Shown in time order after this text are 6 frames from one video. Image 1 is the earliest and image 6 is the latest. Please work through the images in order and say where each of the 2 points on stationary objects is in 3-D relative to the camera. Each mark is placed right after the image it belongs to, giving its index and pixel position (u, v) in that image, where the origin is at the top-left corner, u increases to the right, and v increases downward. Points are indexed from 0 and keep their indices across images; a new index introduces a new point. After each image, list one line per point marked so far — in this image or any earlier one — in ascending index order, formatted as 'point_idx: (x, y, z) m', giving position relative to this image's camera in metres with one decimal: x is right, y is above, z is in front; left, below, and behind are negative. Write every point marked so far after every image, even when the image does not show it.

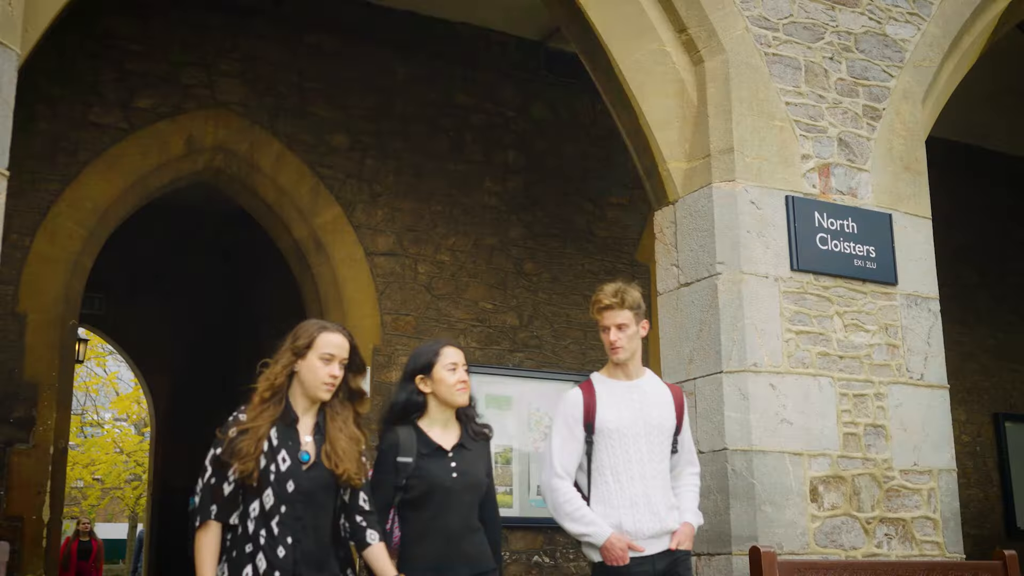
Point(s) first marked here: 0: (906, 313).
0: (+1.6, -0.1, +4.7) m
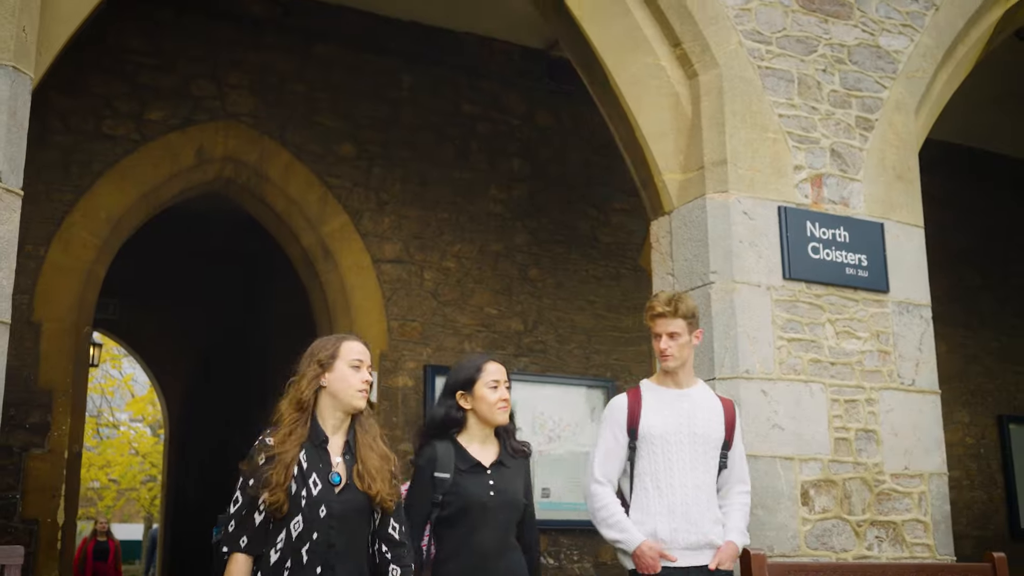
0: (+1.6, -0.1, +4.8) m
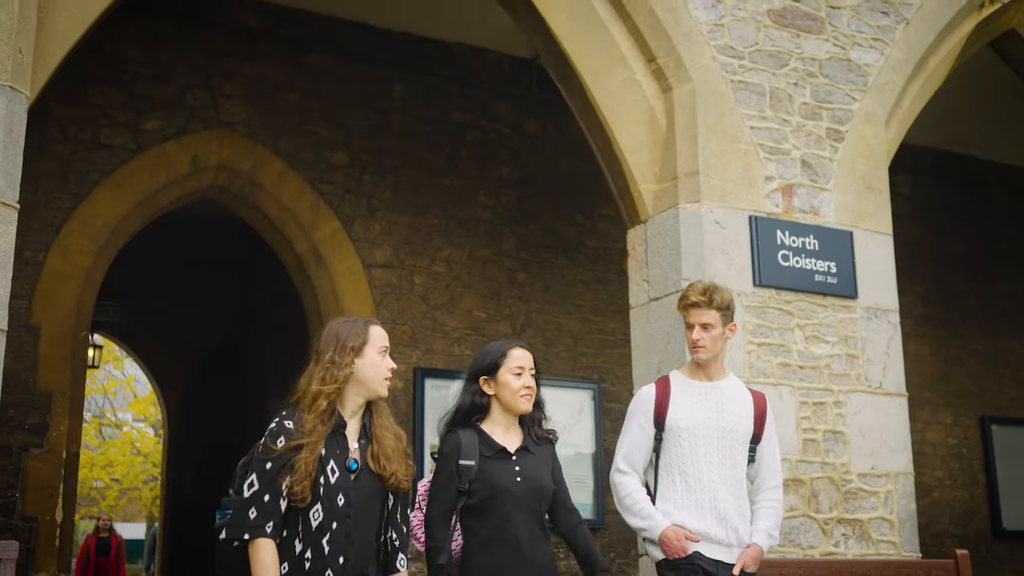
0: (+1.5, -0.2, +5.0) m
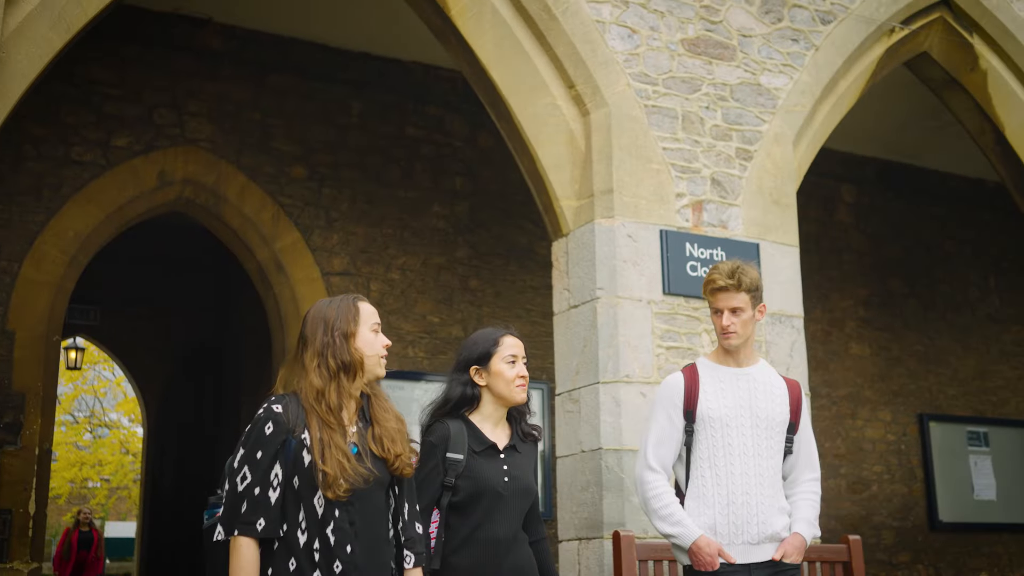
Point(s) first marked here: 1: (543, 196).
0: (+1.2, -0.2, +5.4) m
1: (+0.1, +0.4, +5.4) m
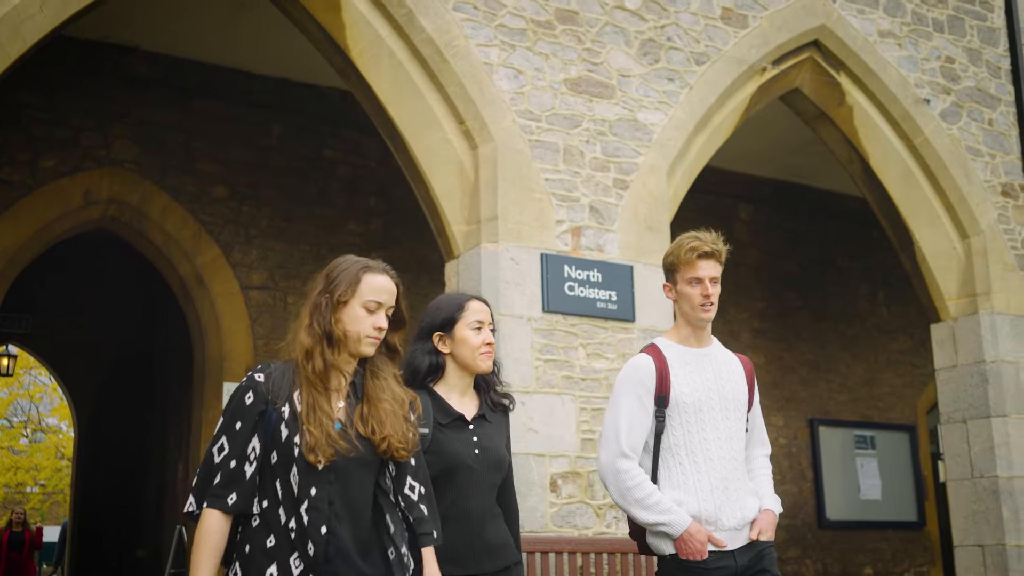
0: (+0.7, -0.3, +6.0) m
1: (-0.4, +0.3, +5.9) m
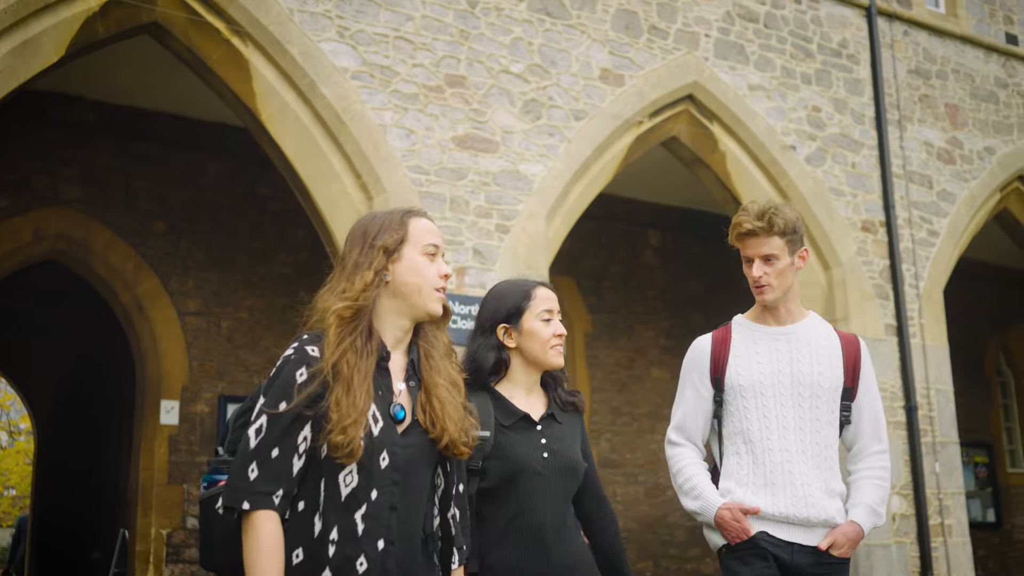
0: (0.0, -0.5, +6.8) m
1: (-1.0, +0.1, +6.7) m
